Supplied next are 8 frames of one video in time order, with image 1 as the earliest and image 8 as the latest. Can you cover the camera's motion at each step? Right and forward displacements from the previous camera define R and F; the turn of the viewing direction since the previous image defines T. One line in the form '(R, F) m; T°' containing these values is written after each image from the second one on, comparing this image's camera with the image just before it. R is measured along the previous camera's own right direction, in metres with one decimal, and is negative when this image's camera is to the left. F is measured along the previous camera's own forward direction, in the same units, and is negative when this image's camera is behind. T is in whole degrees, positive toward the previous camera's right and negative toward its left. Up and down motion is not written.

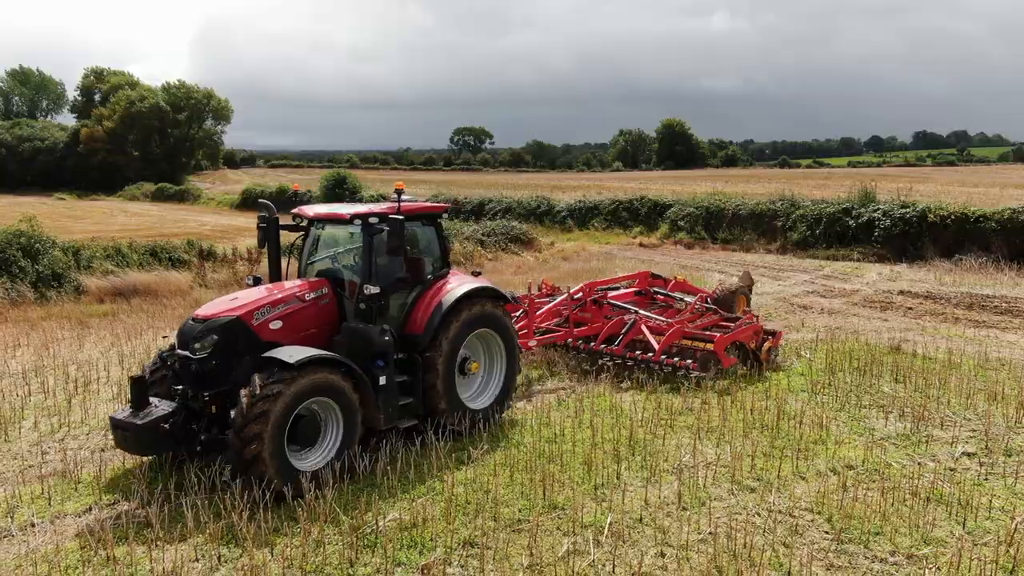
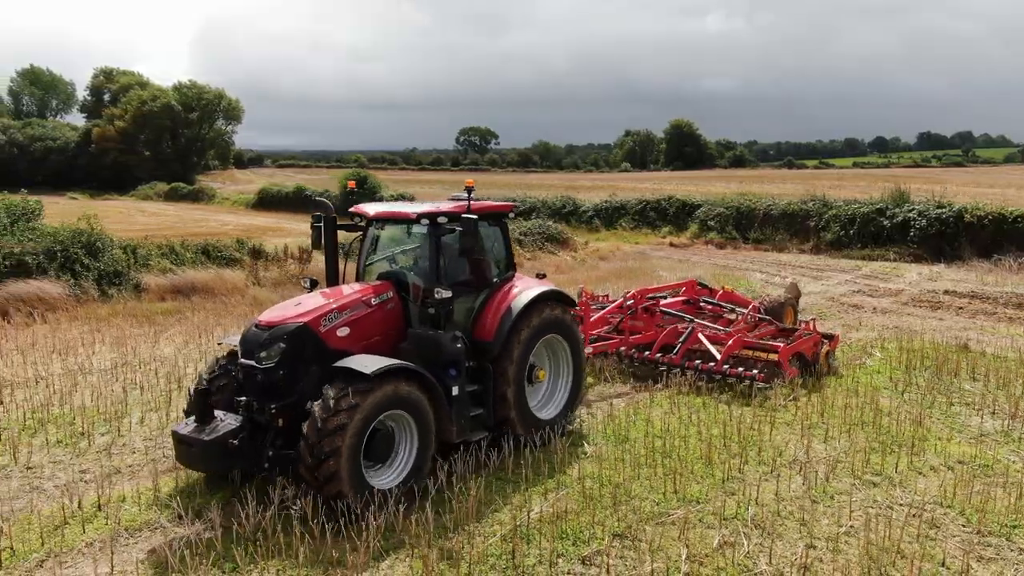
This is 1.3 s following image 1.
(-0.9, -0.1) m; 0°
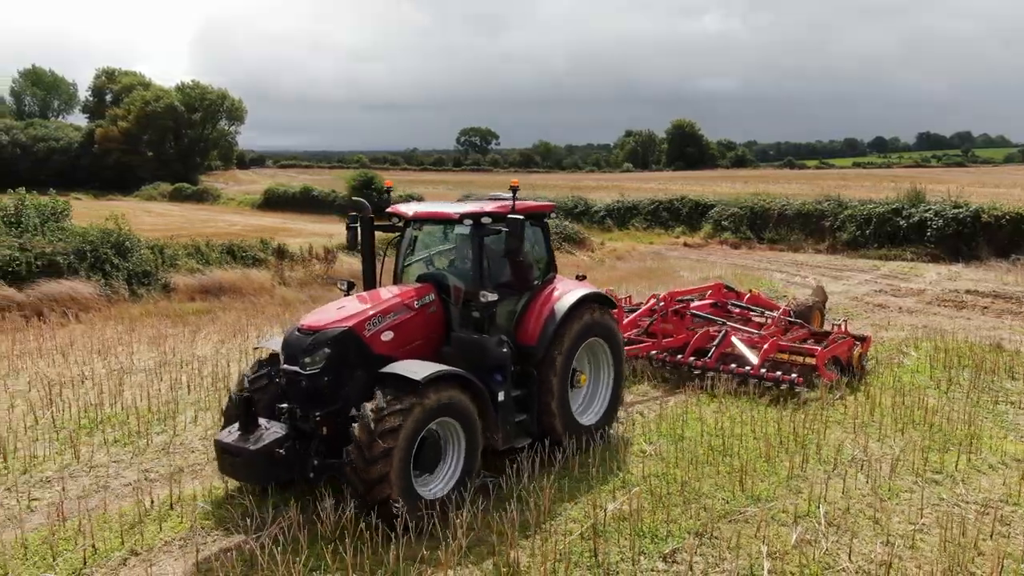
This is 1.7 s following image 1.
(-0.5, 0.0) m; 0°
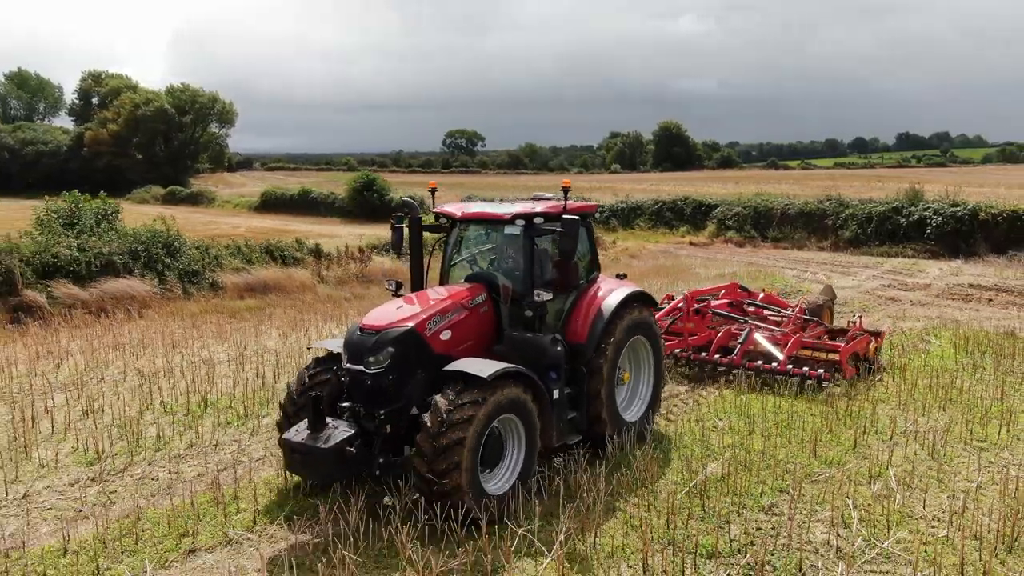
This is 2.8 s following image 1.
(-0.9, -0.6) m; +1°
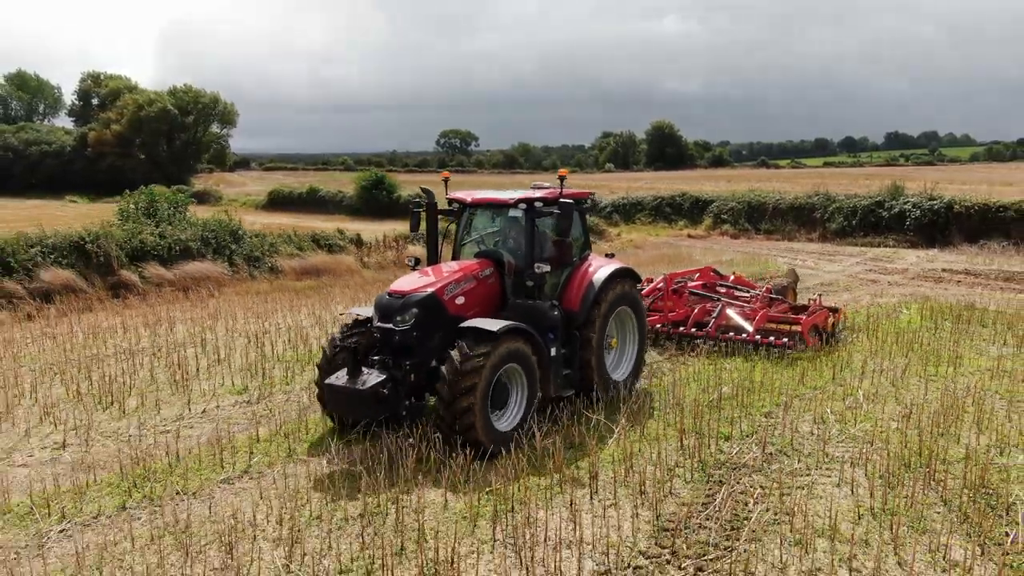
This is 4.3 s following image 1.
(-0.6, -1.7) m; +1°
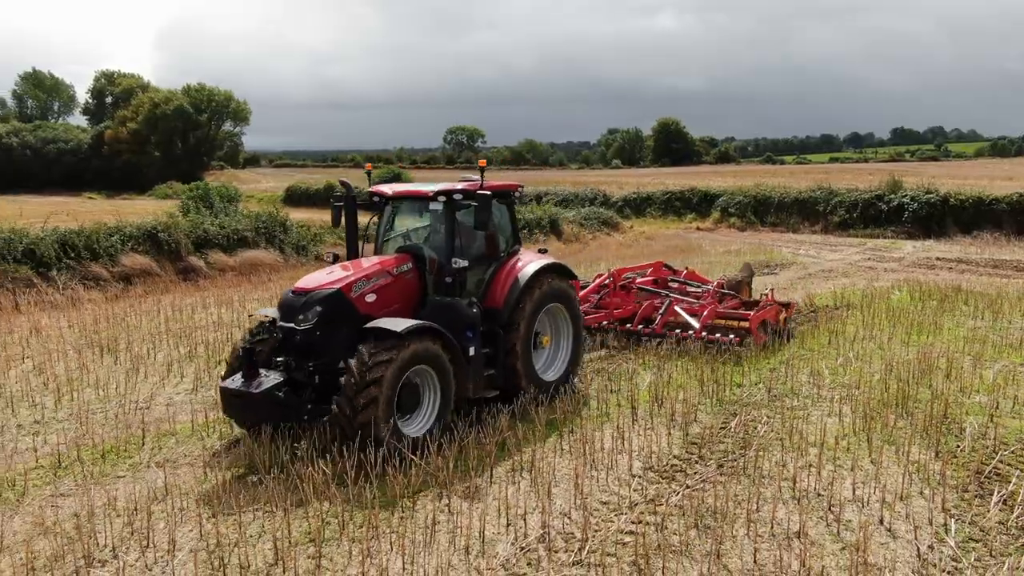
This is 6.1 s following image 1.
(-0.4, -1.4) m; 0°
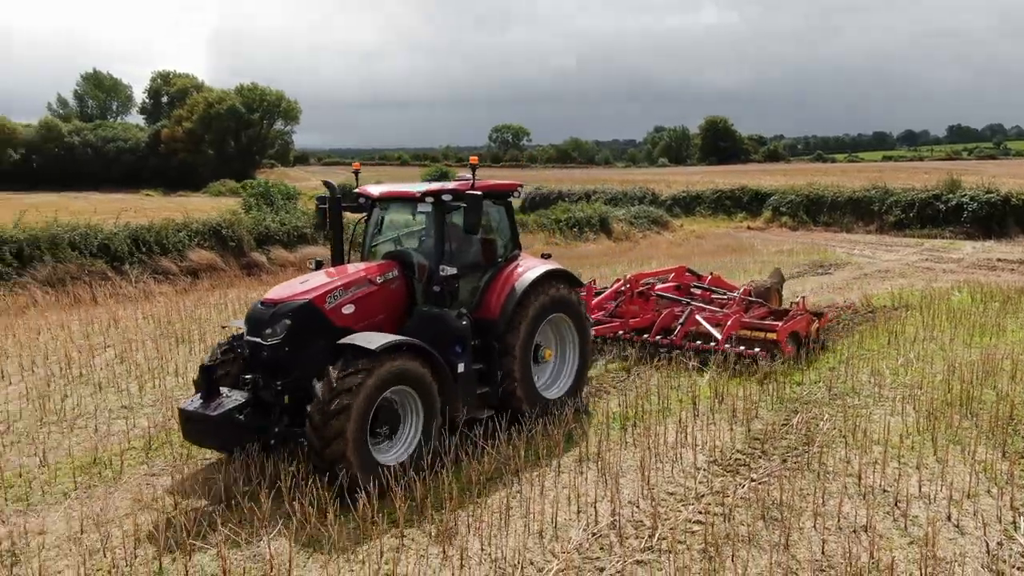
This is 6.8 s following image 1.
(-0.2, -0.2) m; -3°
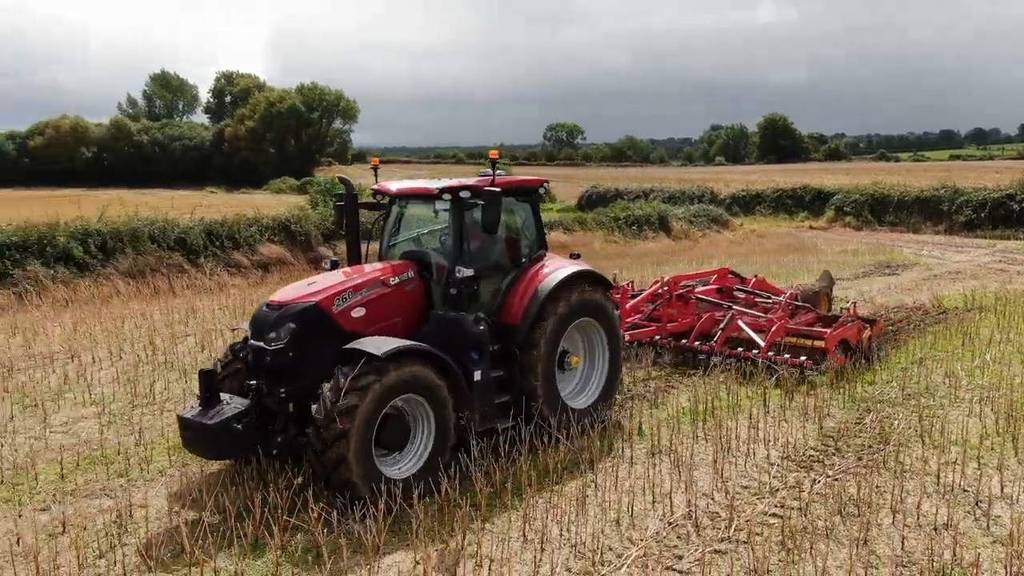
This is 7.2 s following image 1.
(-0.2, -0.1) m; -4°
